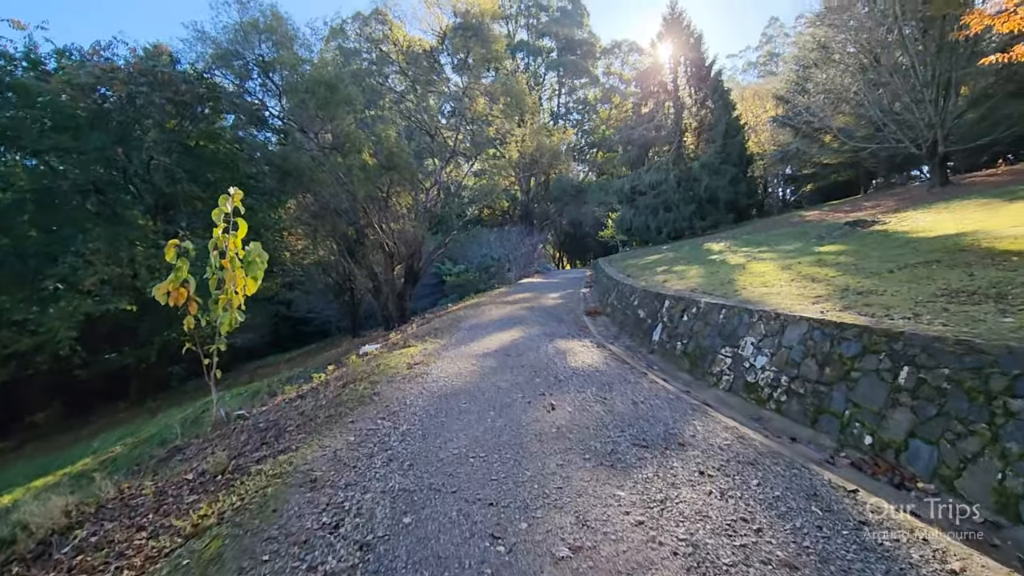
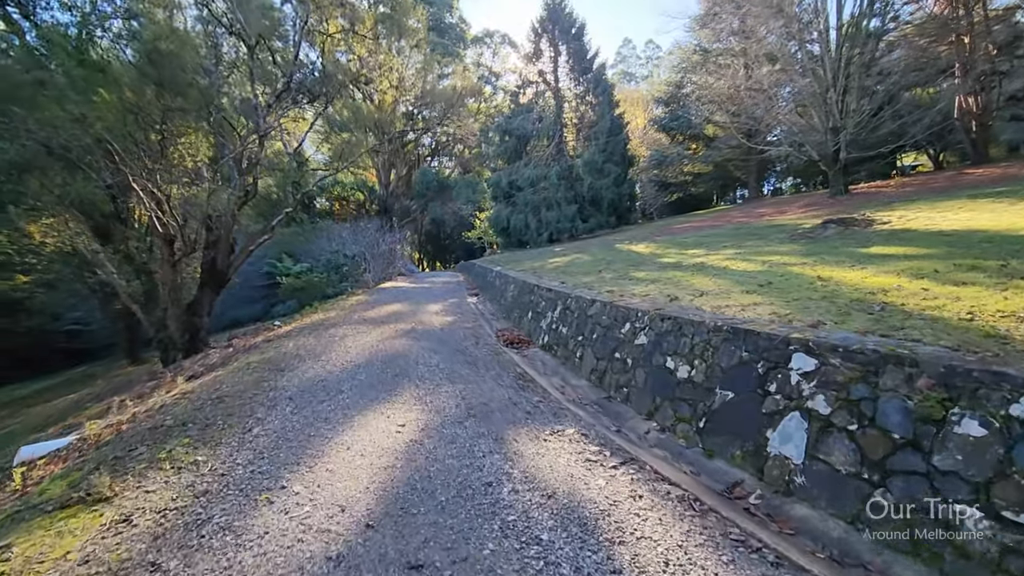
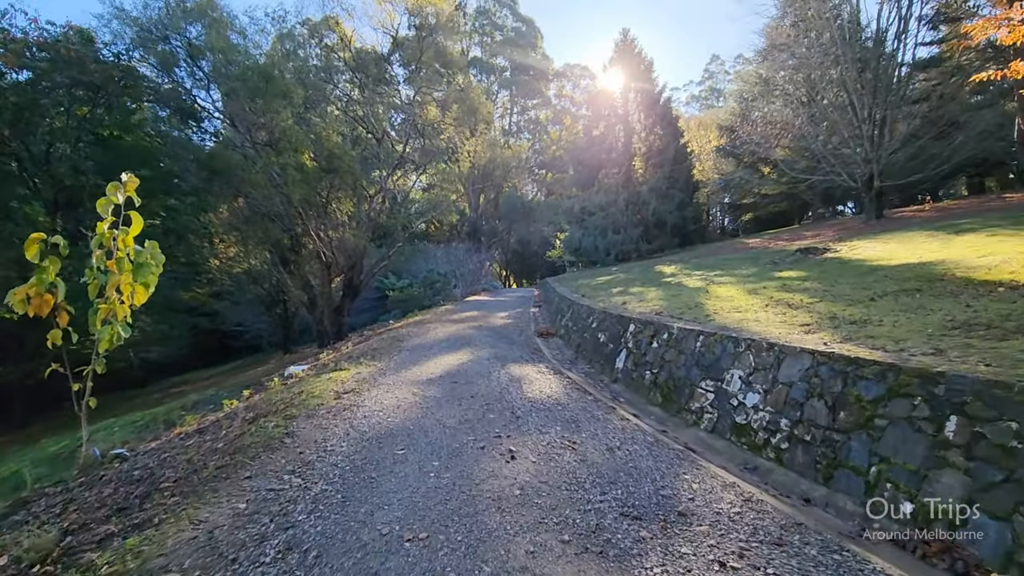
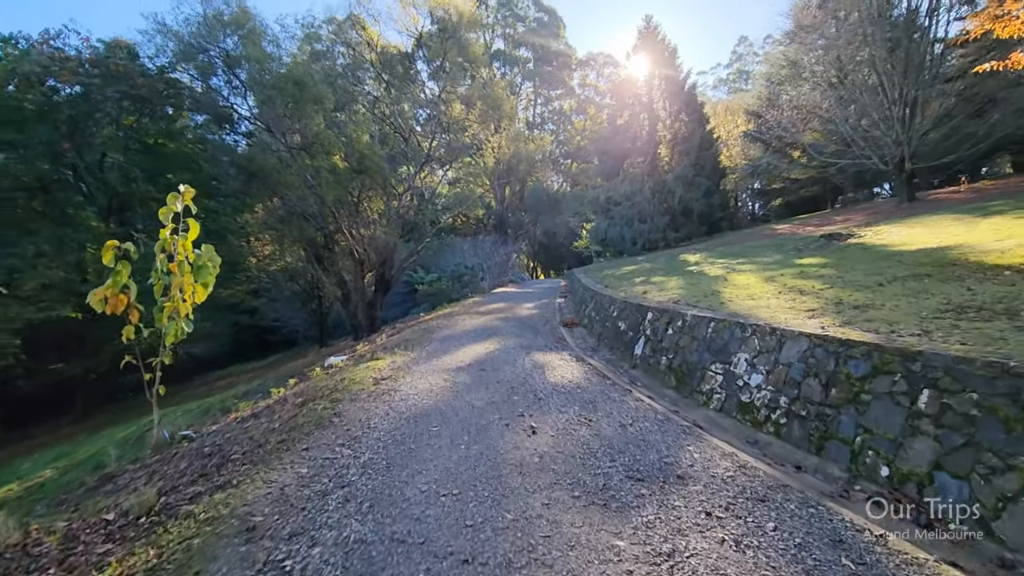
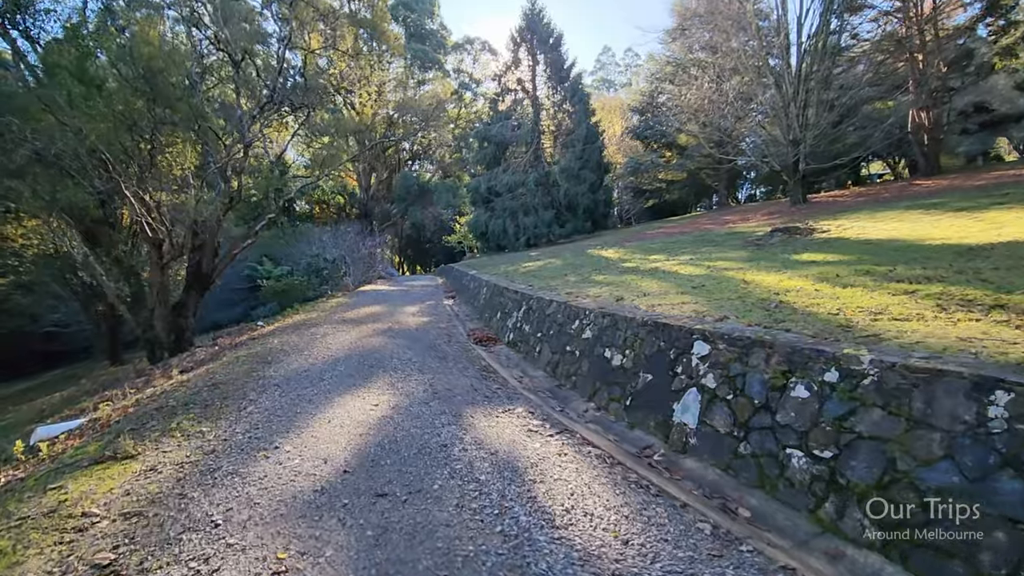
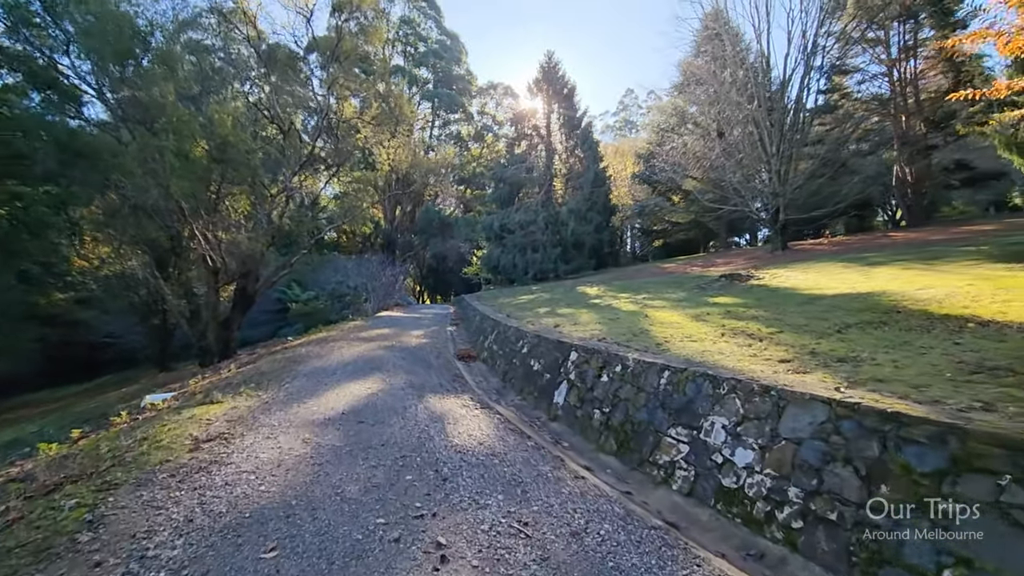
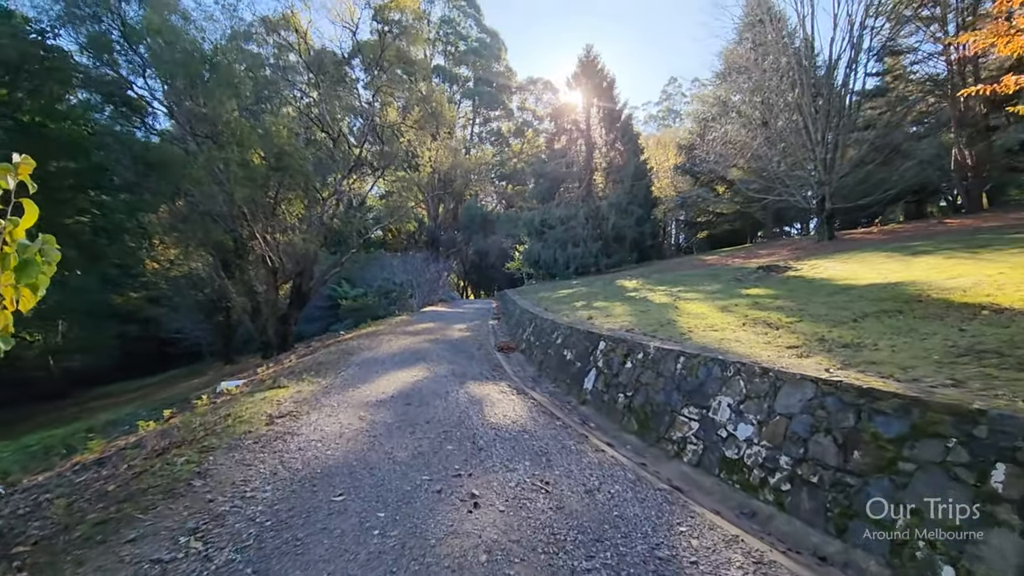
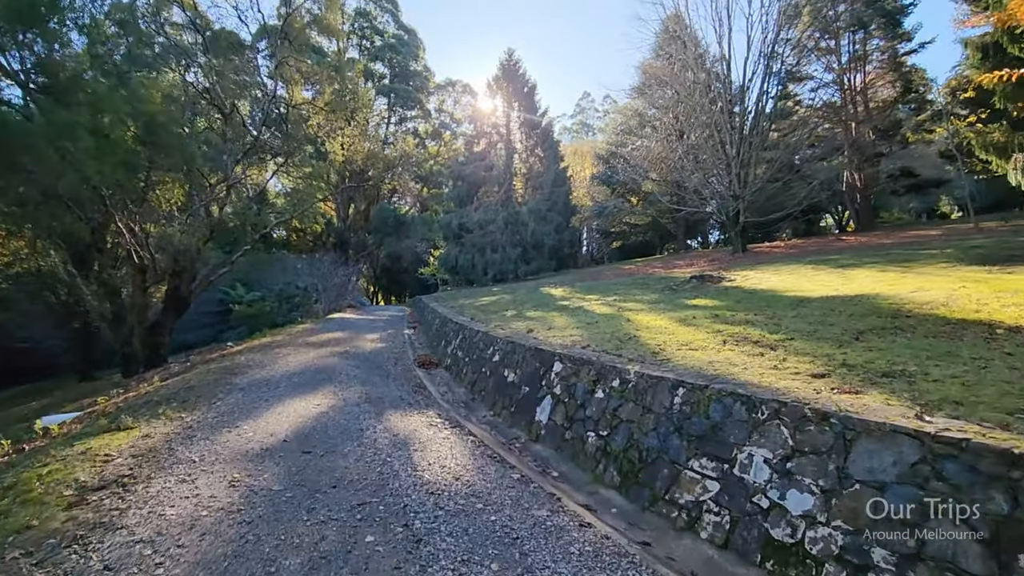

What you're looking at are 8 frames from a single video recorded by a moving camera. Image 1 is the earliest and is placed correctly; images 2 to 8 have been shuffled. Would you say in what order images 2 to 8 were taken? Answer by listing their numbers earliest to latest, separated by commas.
4, 3, 7, 6, 8, 5, 2
